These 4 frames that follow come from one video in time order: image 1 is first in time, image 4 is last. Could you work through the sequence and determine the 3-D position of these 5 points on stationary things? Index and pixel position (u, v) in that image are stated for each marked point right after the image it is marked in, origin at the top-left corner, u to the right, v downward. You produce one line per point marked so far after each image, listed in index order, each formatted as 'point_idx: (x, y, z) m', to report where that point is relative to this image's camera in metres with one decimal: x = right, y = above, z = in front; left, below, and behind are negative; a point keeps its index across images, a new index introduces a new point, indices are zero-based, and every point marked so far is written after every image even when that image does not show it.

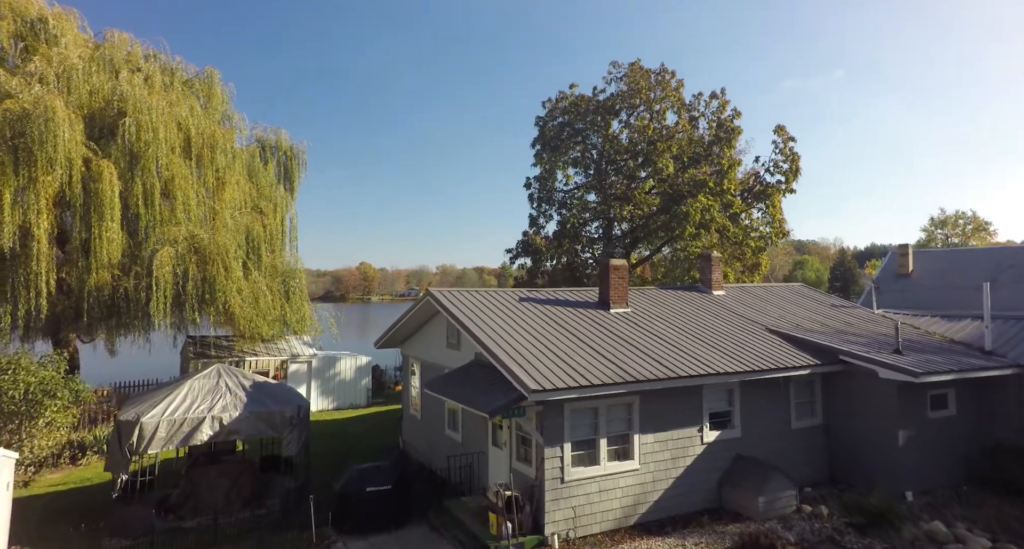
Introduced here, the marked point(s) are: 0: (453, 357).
0: (-1.1, -1.5, +10.7) m
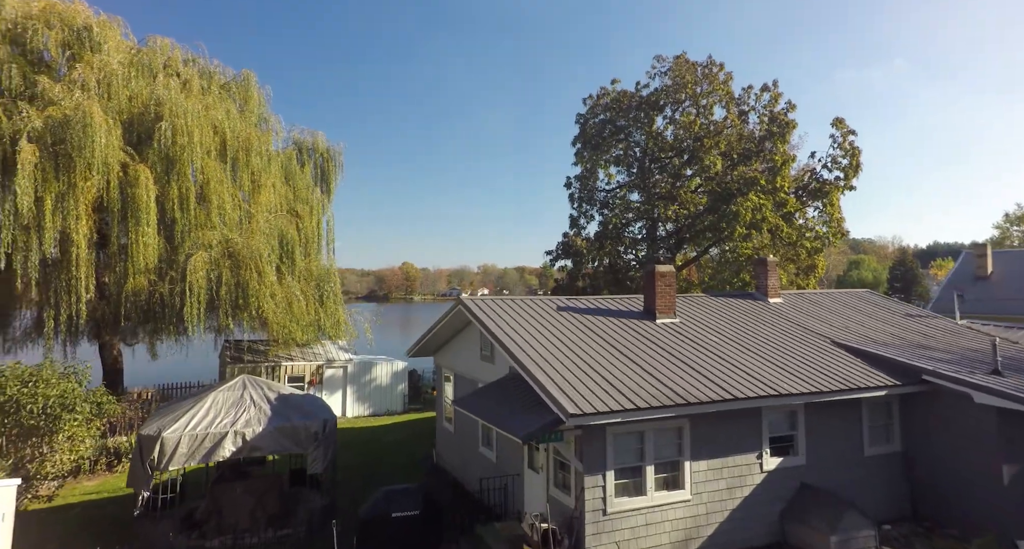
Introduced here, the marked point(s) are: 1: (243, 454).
0: (-0.4, -1.7, +10.0) m
1: (-4.1, -2.8, +8.8) m
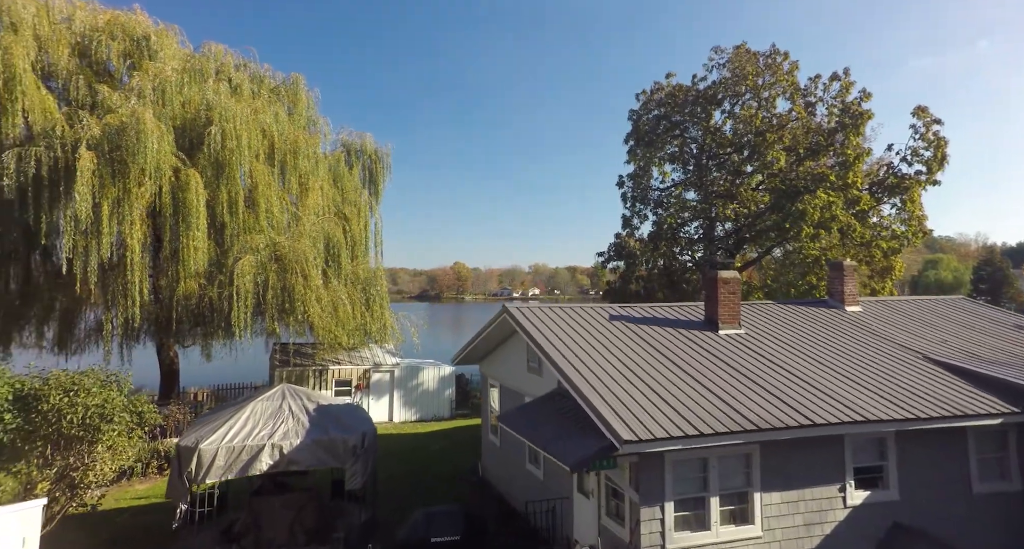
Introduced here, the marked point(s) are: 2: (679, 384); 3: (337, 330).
0: (+0.4, -1.8, +9.4) m
1: (-3.4, -2.9, +8.5) m
2: (+2.2, -1.4, +7.6) m
3: (-5.0, -1.6, +16.4) m
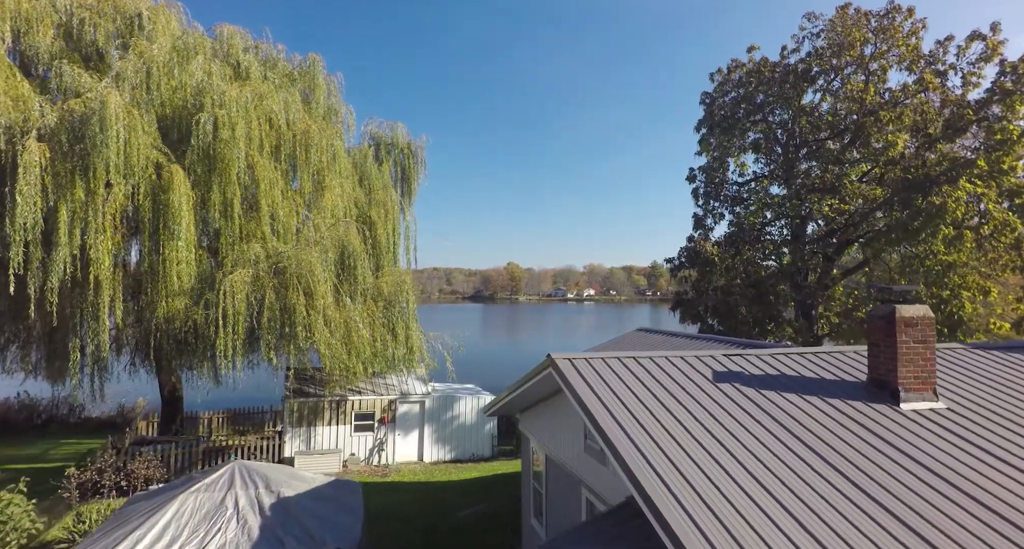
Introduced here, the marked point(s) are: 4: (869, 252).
0: (+0.9, -2.1, +6.1) m
1: (-3.0, -3.2, +5.6) m
2: (+2.6, -1.8, +4.1) m
3: (-3.8, -2.0, +13.6) m
4: (+11.6, +0.7, +18.4) m
